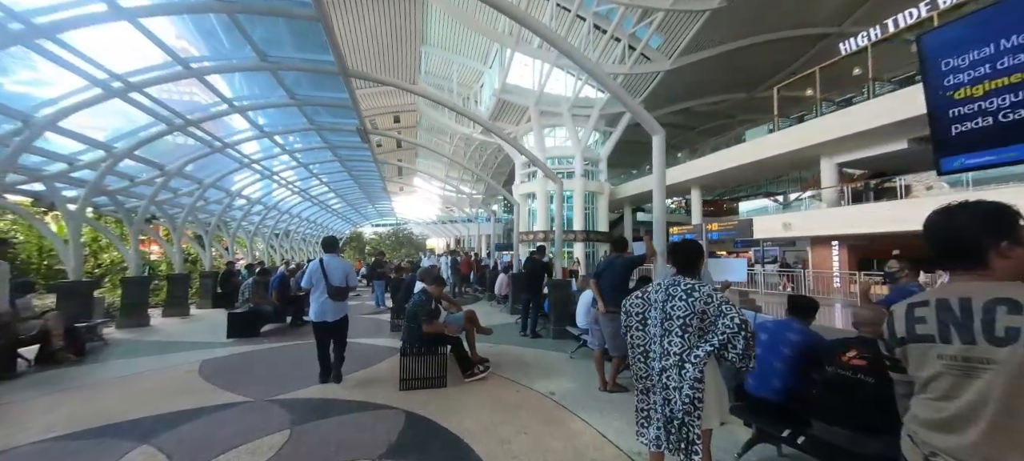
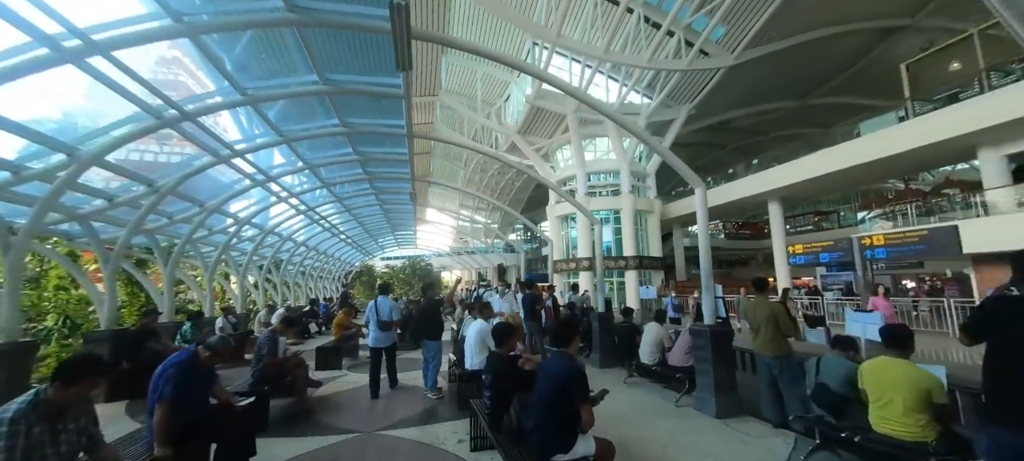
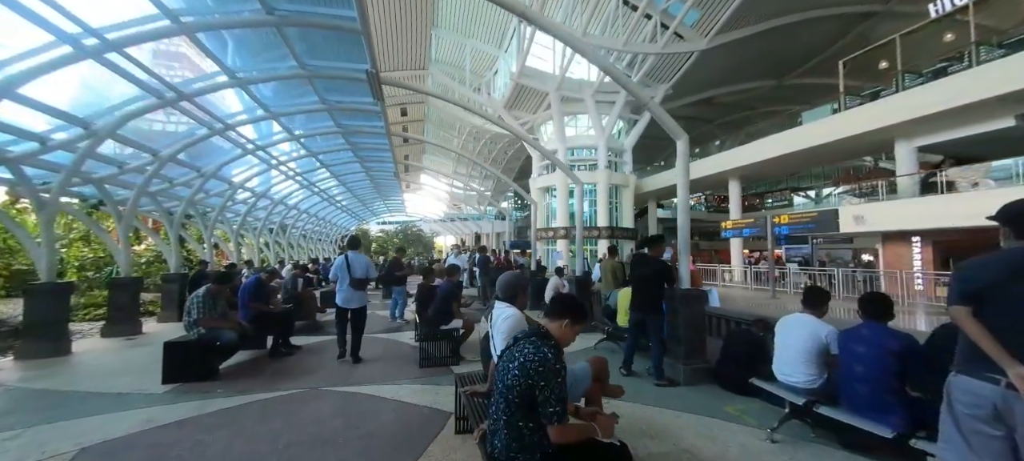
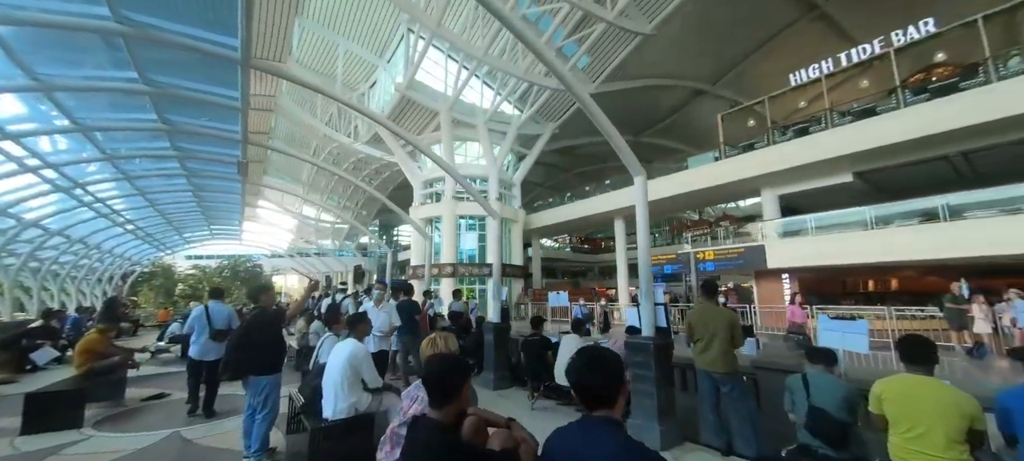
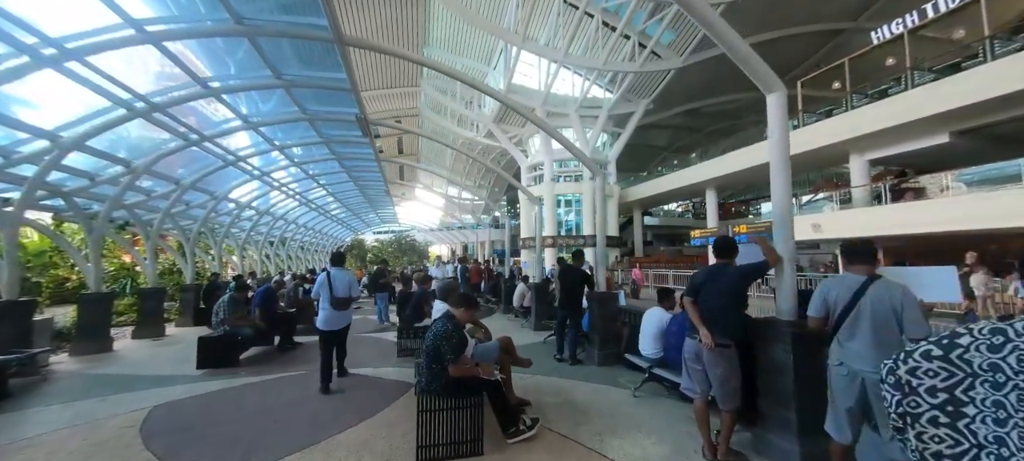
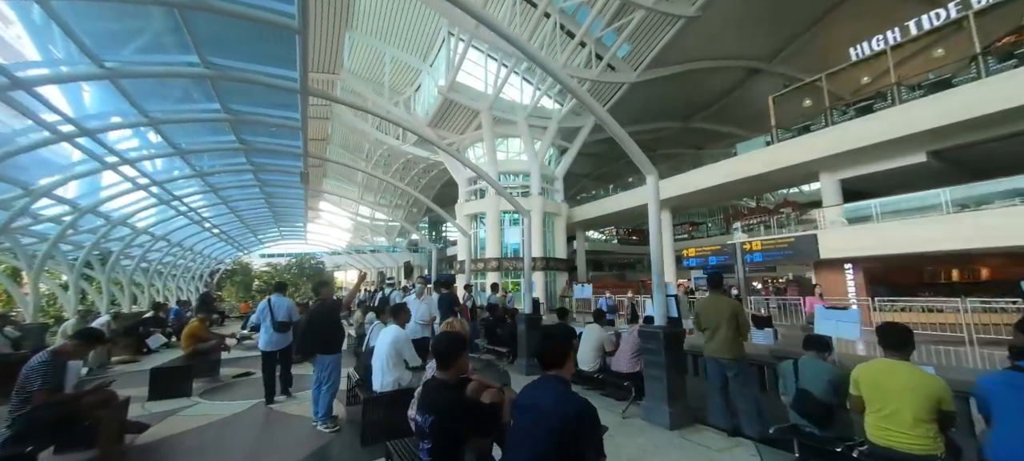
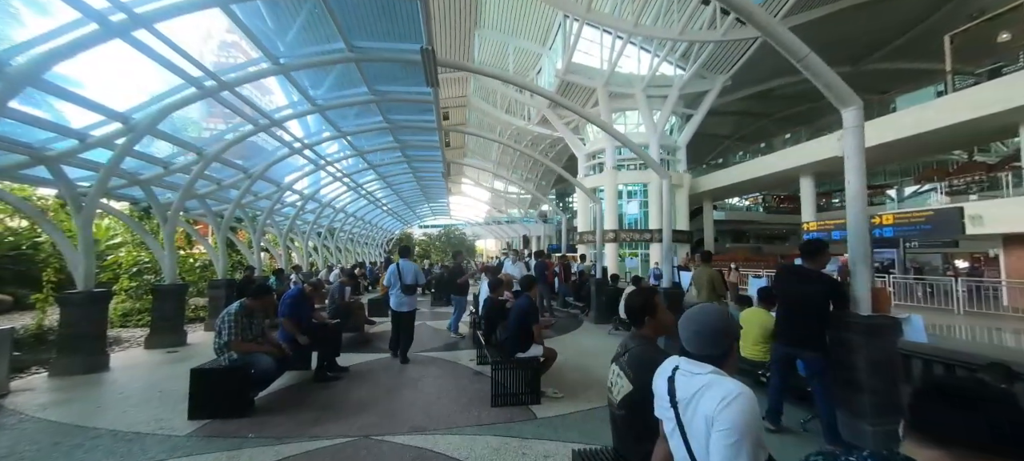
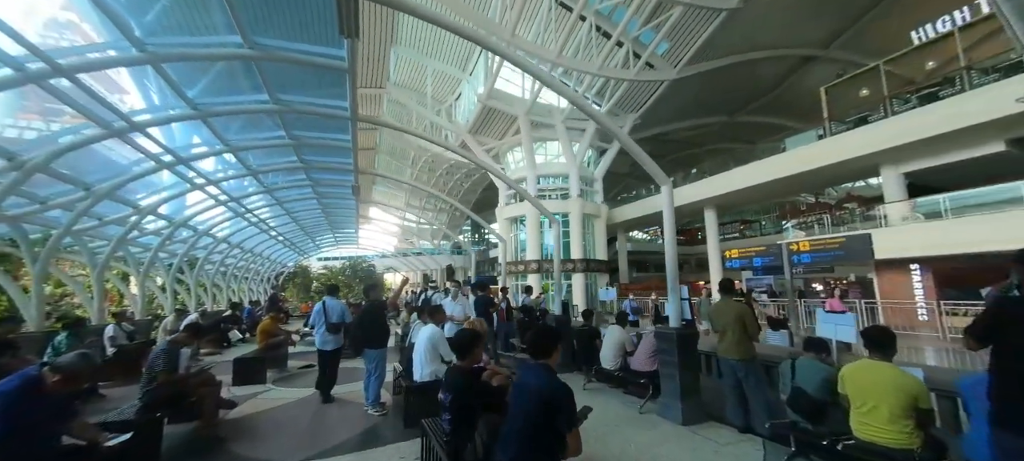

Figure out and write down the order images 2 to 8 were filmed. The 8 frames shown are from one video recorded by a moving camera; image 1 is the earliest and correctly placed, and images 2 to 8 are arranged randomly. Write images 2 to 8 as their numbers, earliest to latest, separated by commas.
5, 3, 7, 2, 8, 6, 4
